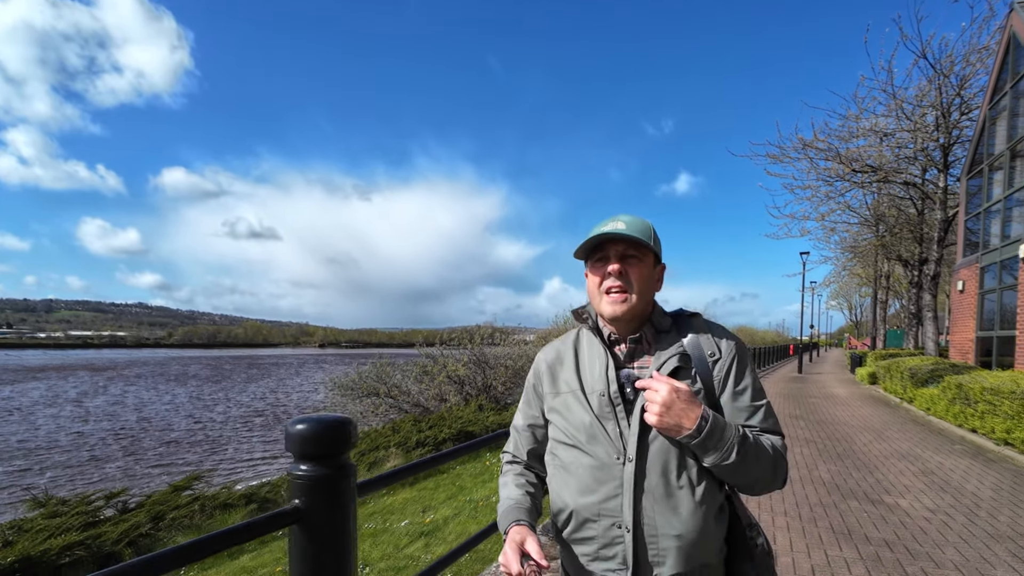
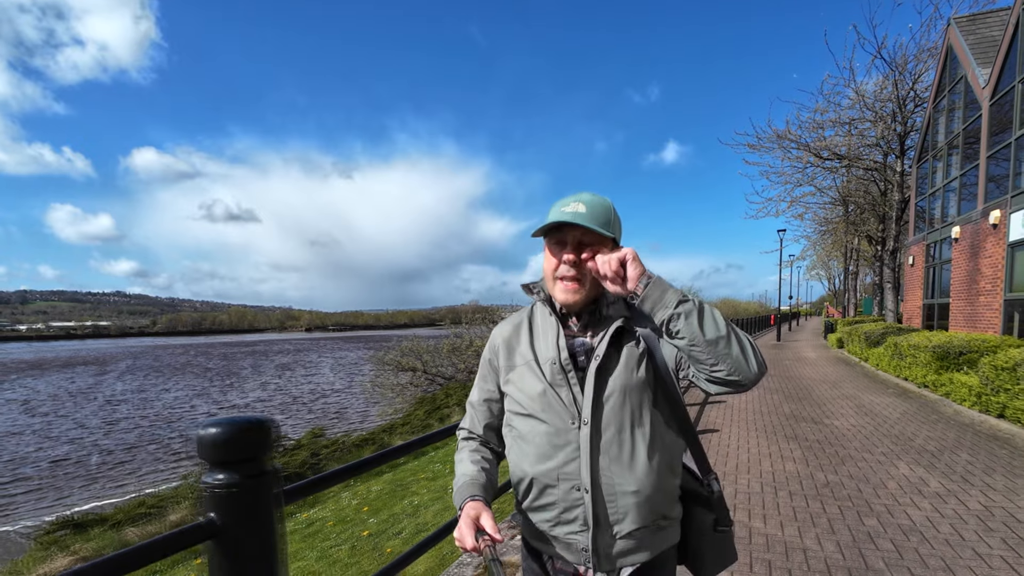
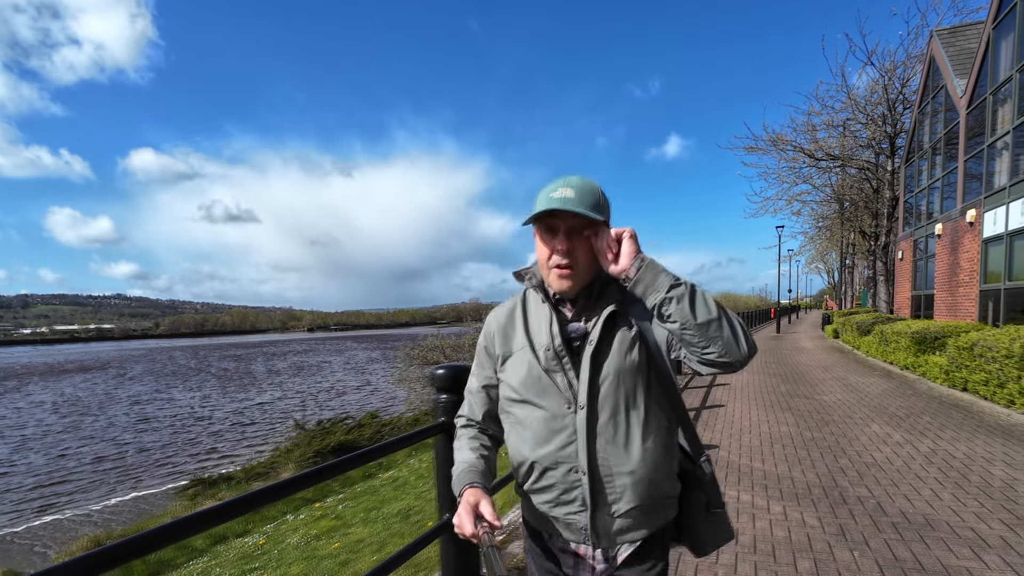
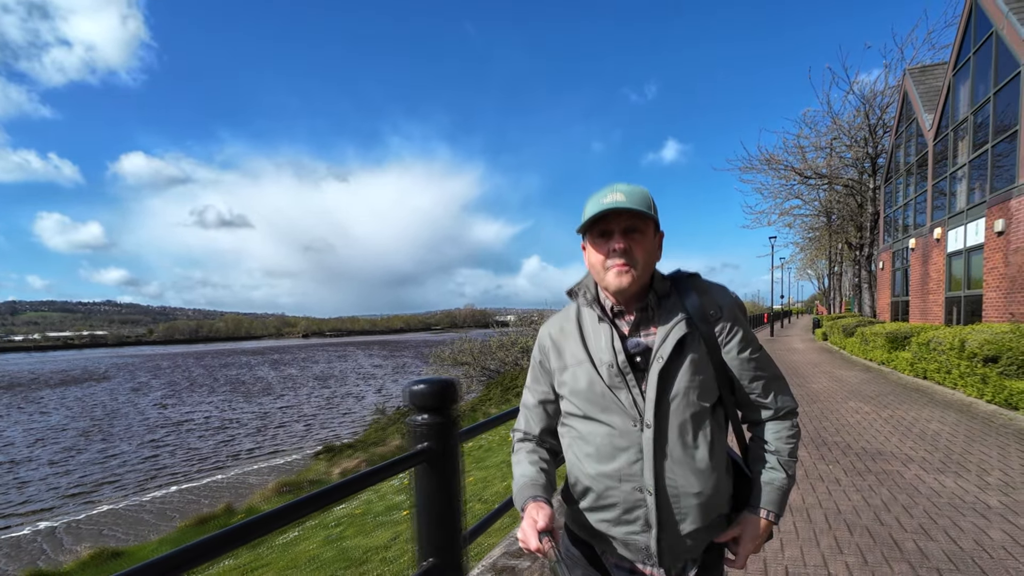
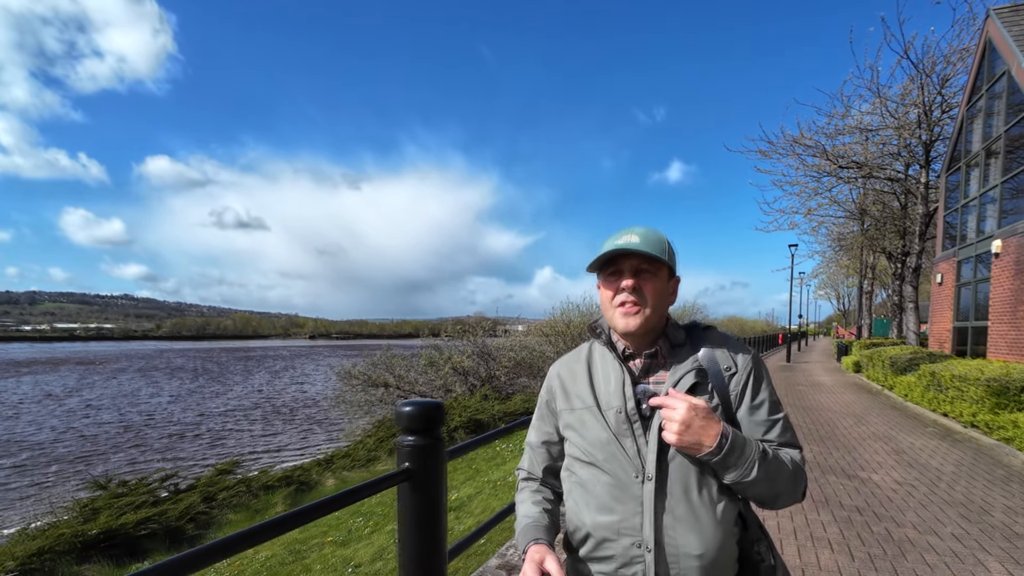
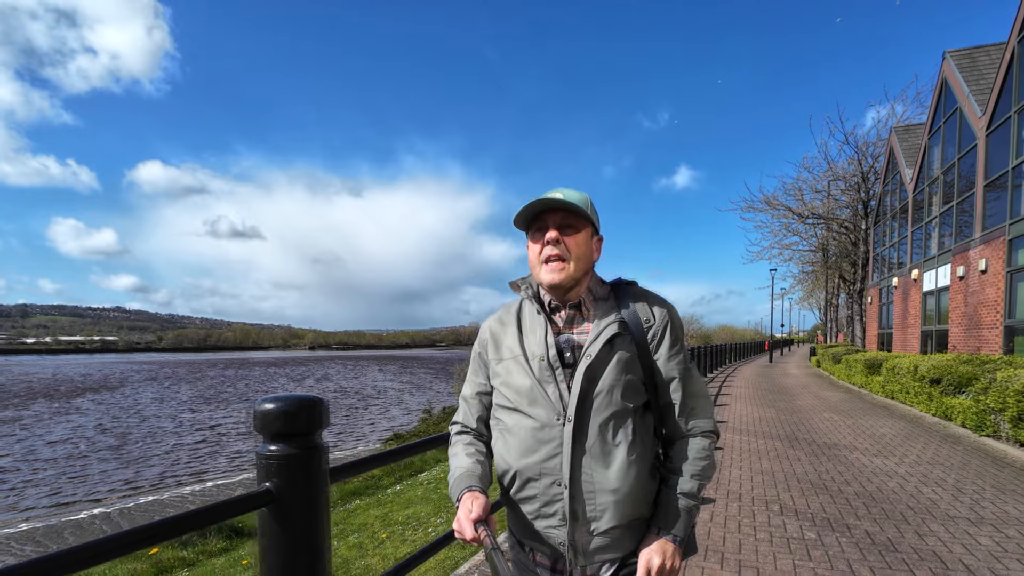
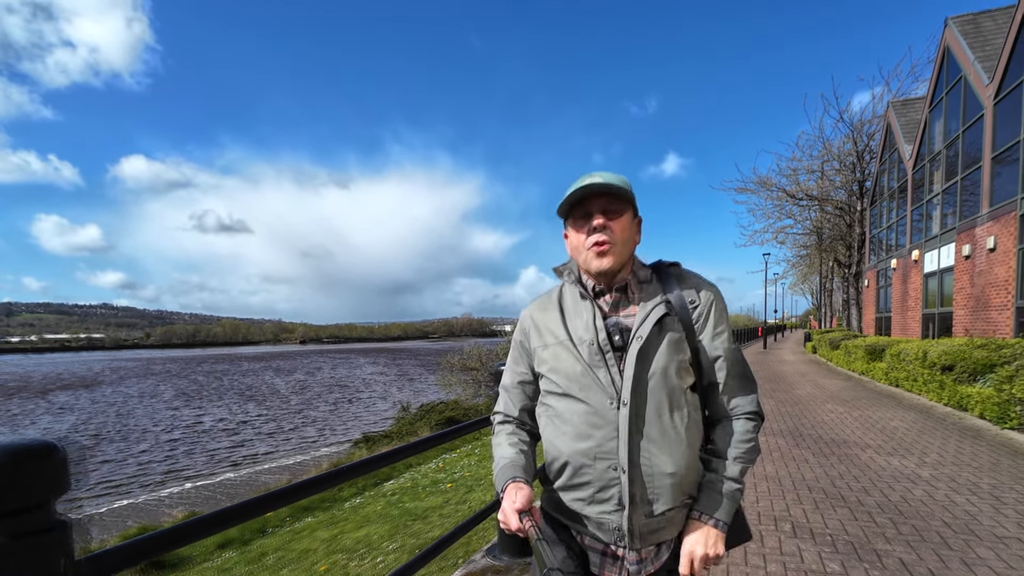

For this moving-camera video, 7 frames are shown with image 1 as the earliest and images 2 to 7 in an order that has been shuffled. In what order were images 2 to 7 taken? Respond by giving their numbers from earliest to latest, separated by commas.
5, 2, 3, 4, 7, 6
